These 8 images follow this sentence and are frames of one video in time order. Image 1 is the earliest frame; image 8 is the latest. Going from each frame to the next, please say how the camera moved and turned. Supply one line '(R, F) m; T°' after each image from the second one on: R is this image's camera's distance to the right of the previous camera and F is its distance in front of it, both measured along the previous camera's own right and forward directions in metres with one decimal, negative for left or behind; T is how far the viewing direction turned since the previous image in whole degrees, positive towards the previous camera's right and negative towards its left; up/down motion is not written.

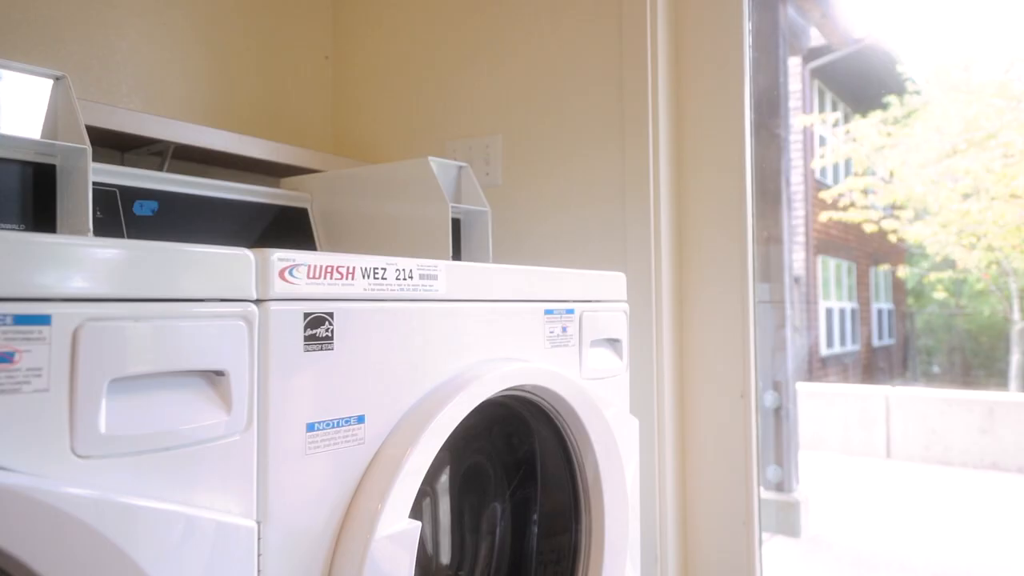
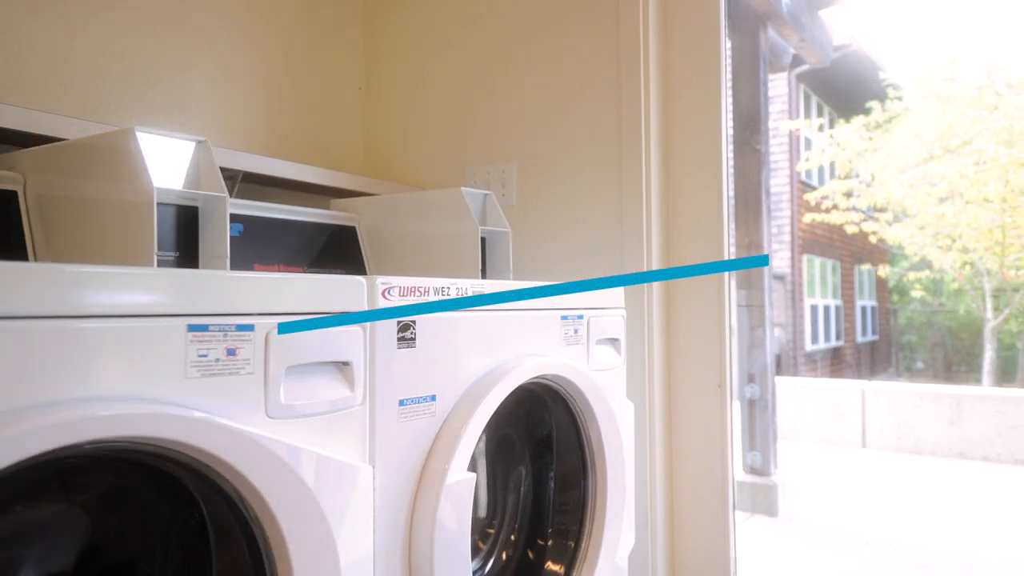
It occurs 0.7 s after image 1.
(-0.1, -0.2) m; +1°
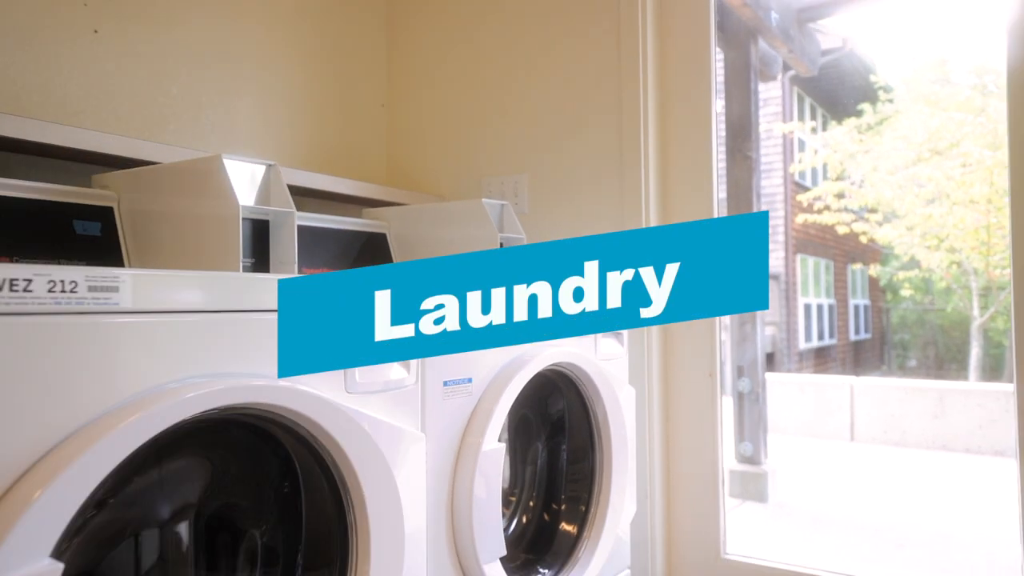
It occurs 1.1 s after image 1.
(-0.1, -0.2) m; 0°
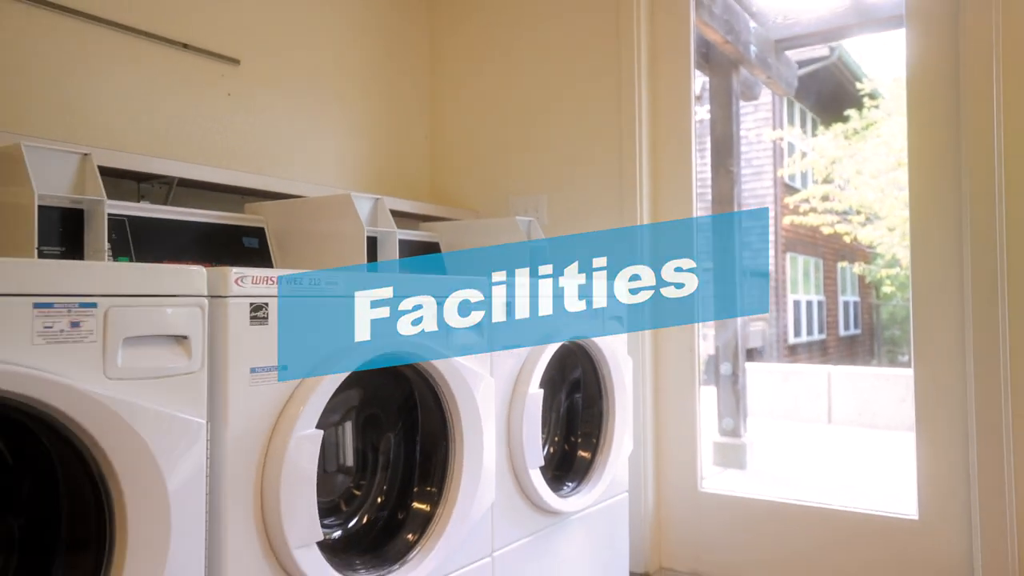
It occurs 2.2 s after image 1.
(-0.1, -0.5) m; 0°
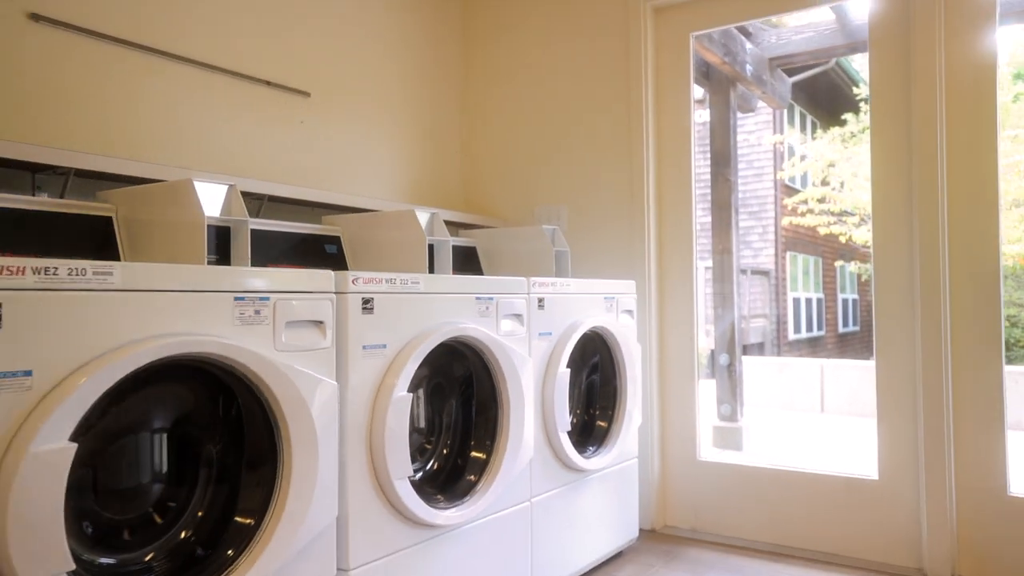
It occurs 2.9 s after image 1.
(-0.1, -0.3) m; 0°
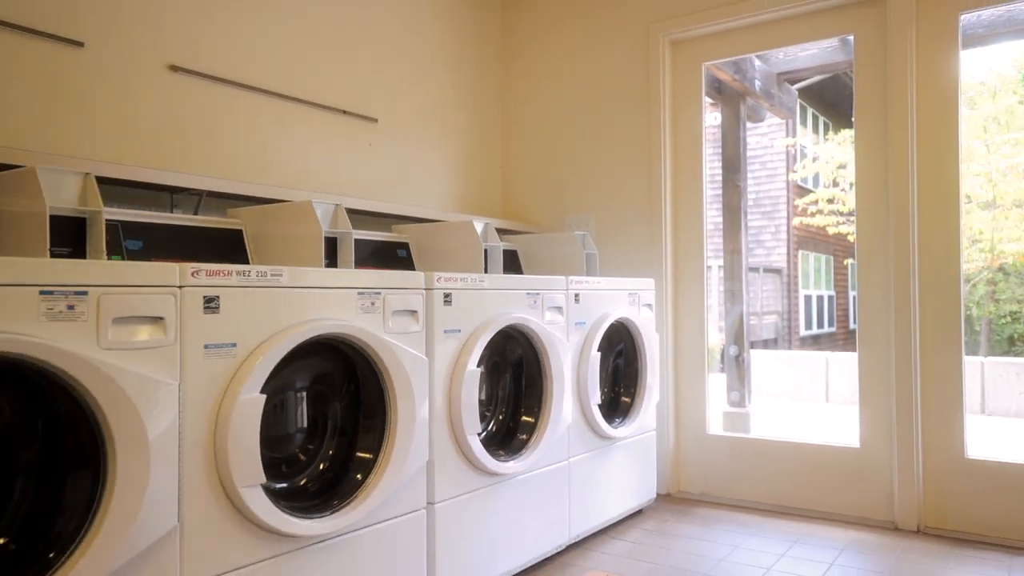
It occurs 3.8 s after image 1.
(-0.1, -0.4) m; -1°
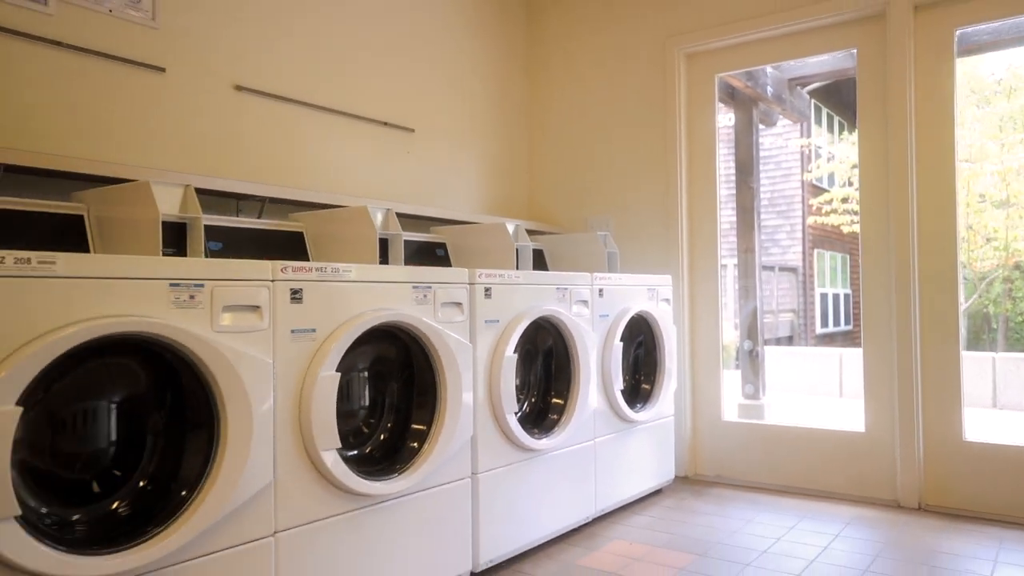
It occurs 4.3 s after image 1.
(-0.1, -0.2) m; -1°
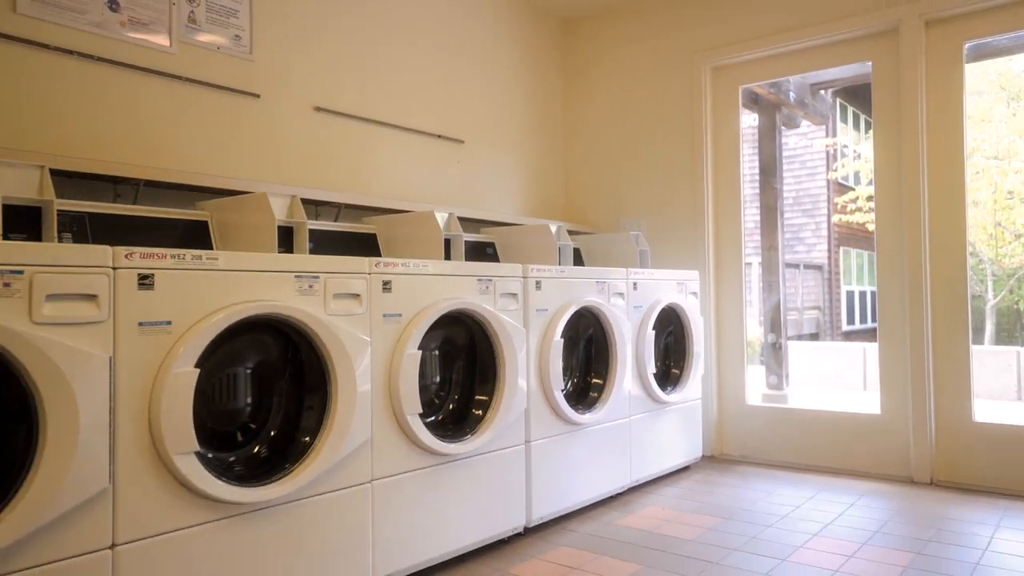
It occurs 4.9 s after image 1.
(-0.1, -0.3) m; -2°
